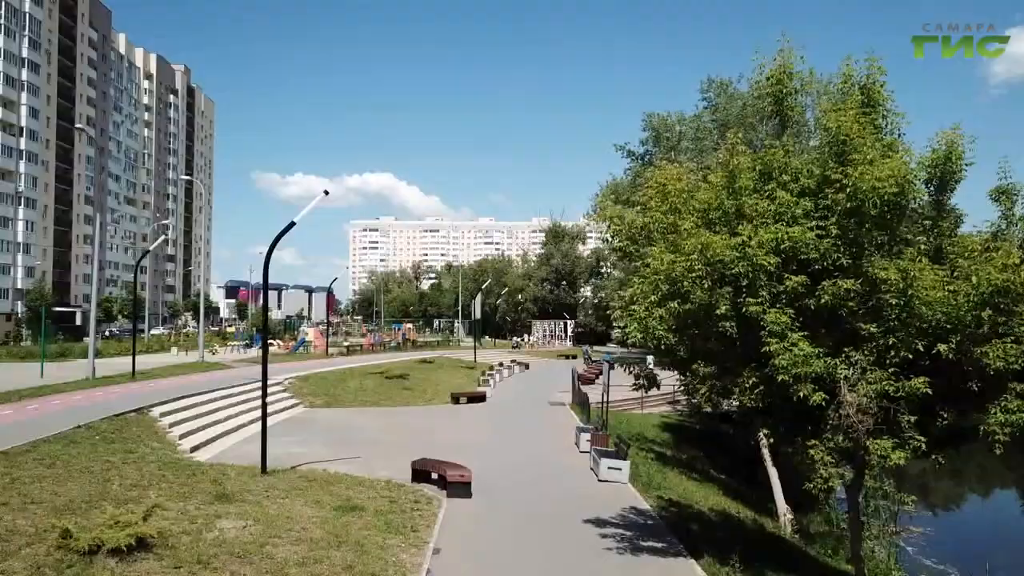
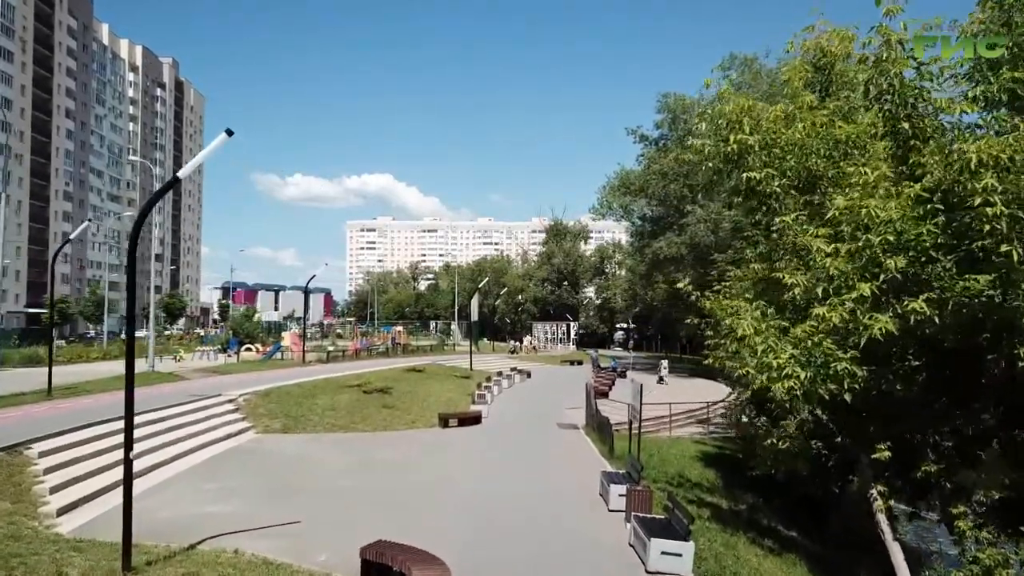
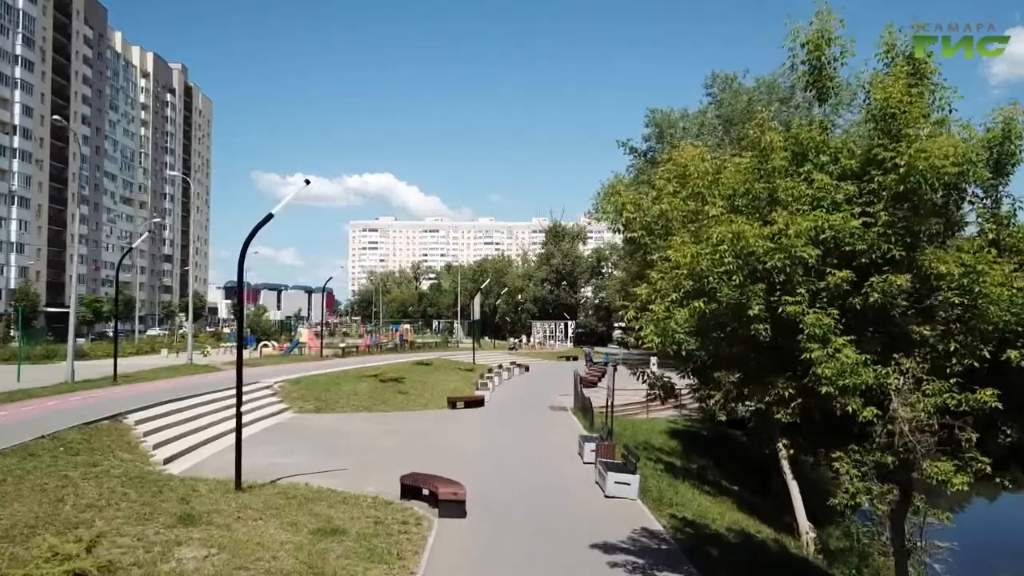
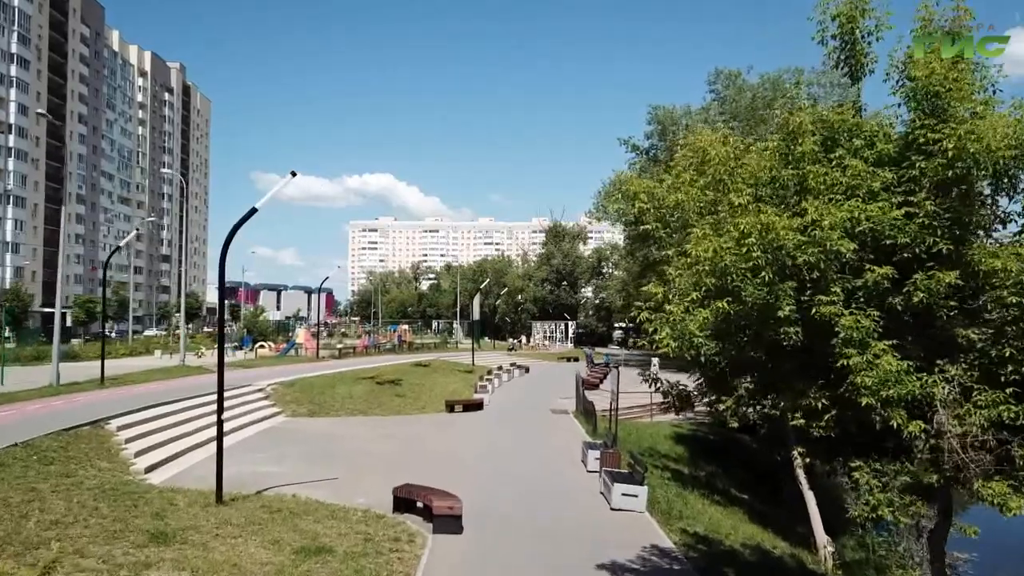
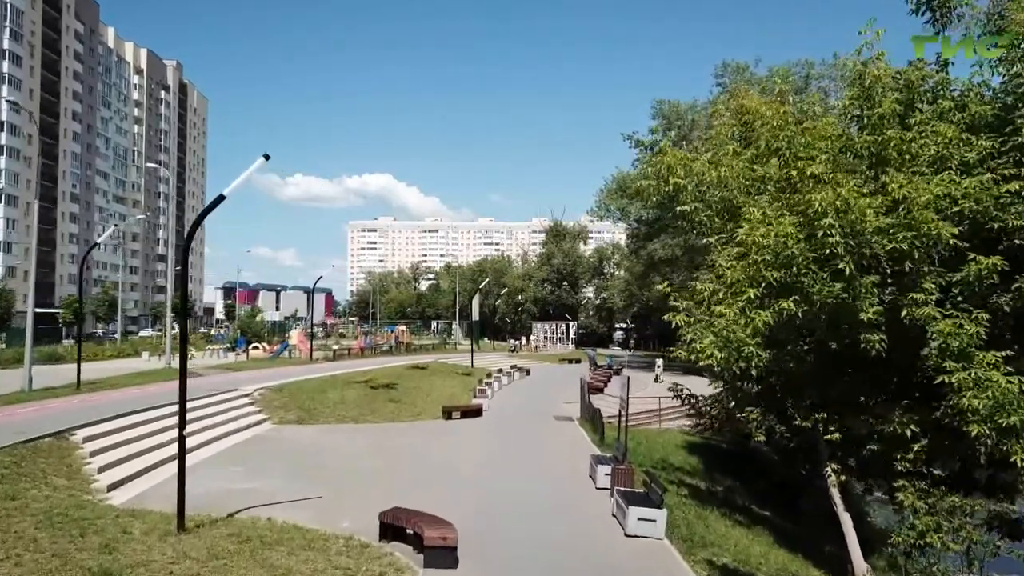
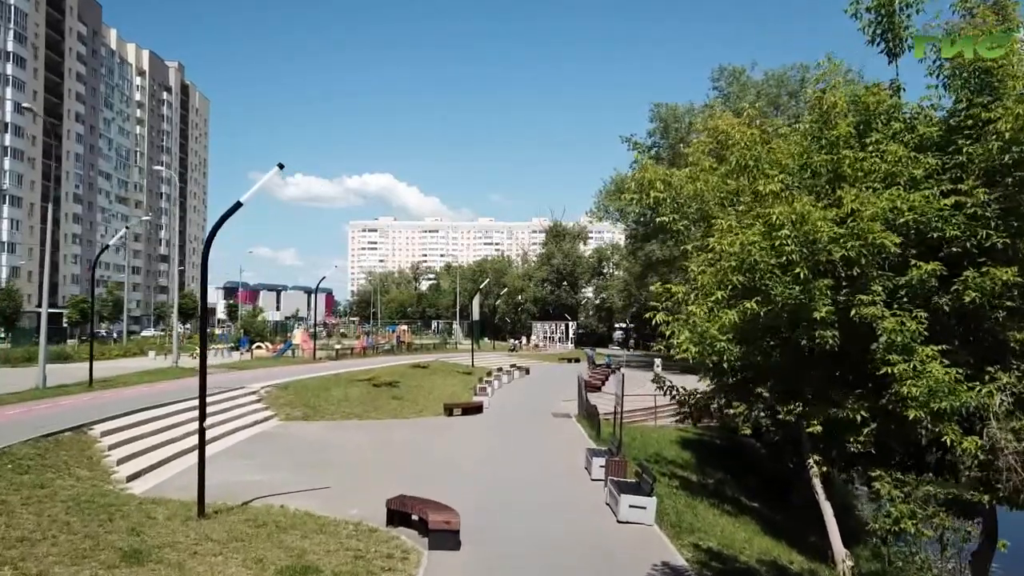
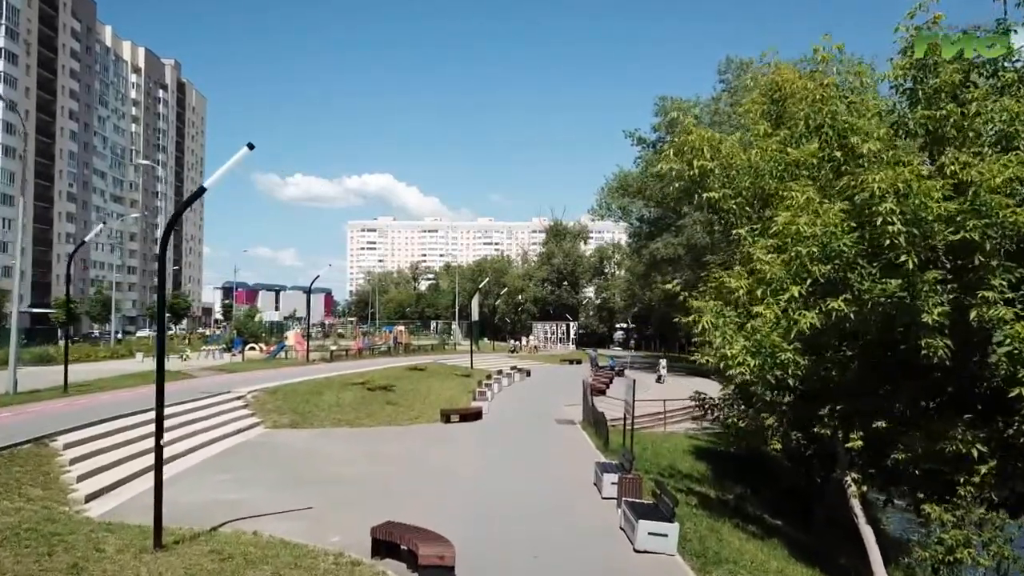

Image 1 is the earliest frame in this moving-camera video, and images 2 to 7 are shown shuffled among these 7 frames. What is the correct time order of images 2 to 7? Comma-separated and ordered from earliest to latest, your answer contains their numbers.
3, 4, 6, 5, 7, 2
